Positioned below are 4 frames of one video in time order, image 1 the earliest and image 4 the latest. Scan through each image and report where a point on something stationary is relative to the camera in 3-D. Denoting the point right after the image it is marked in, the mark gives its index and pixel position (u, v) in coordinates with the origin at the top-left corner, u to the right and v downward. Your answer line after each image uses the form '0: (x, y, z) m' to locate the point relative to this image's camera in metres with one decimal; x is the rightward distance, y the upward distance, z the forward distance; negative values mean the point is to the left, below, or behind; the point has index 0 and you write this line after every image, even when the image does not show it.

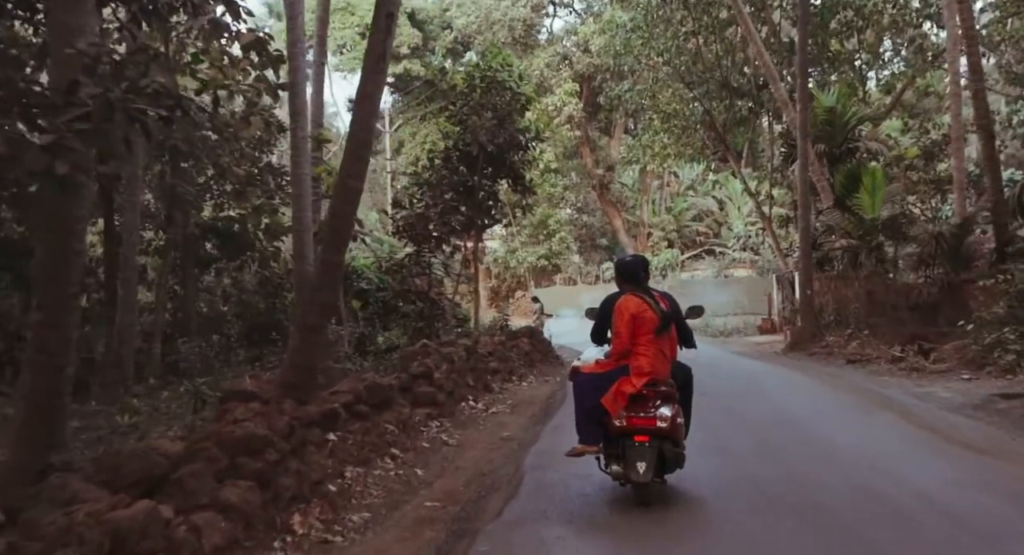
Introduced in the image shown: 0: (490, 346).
0: (-0.3, -1.0, +13.2) m
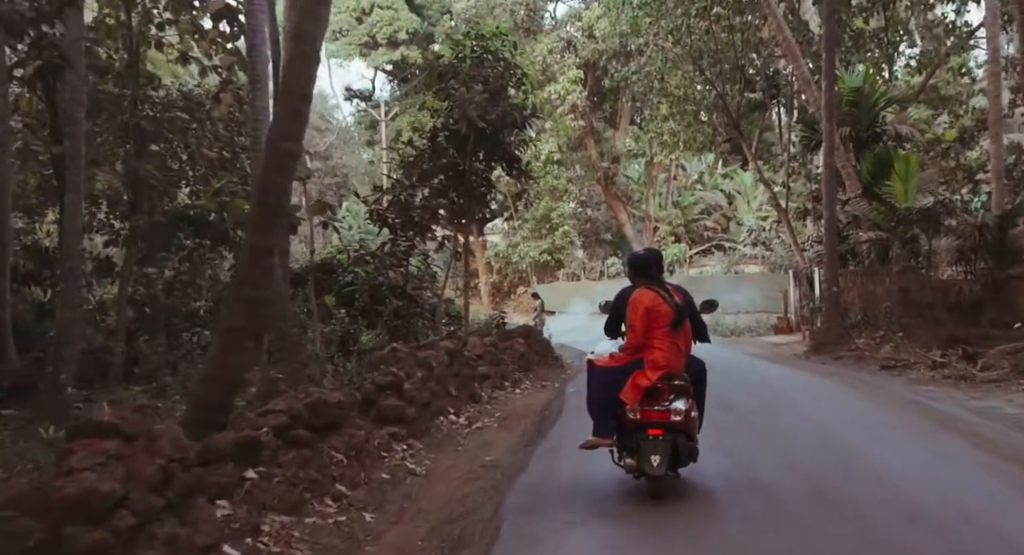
0: (-0.4, -0.9, +11.7) m
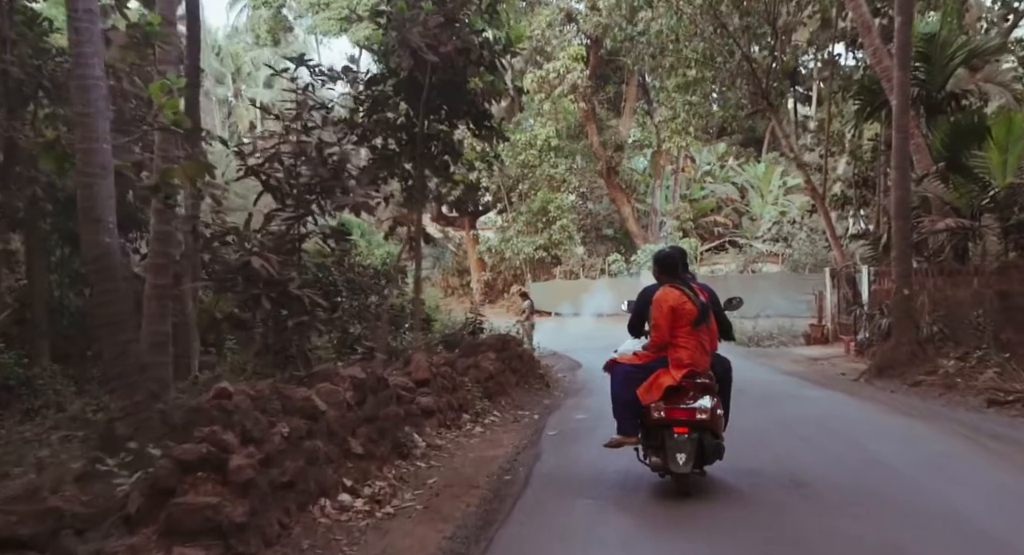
0: (-0.8, -0.9, +8.4) m
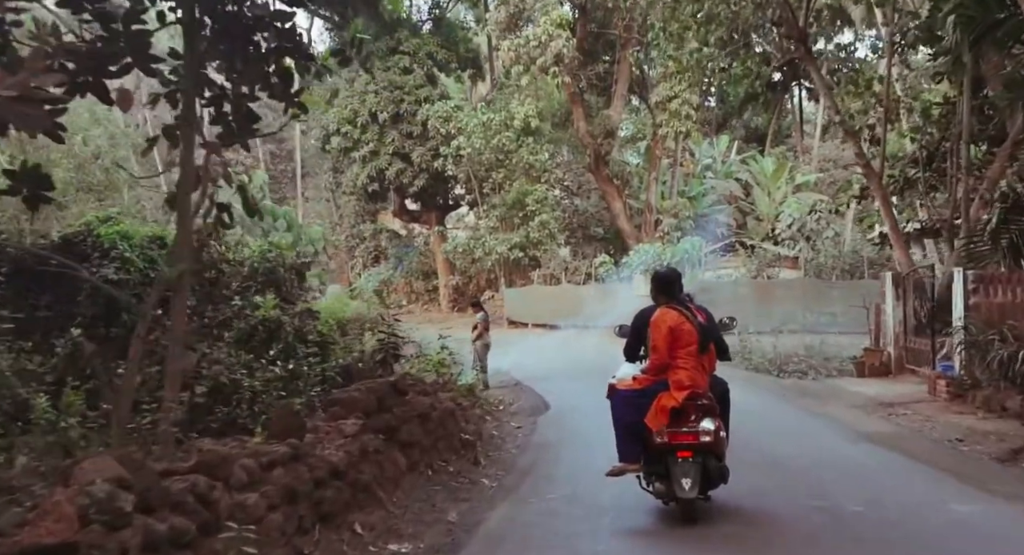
0: (-1.6, -0.9, +3.2) m
